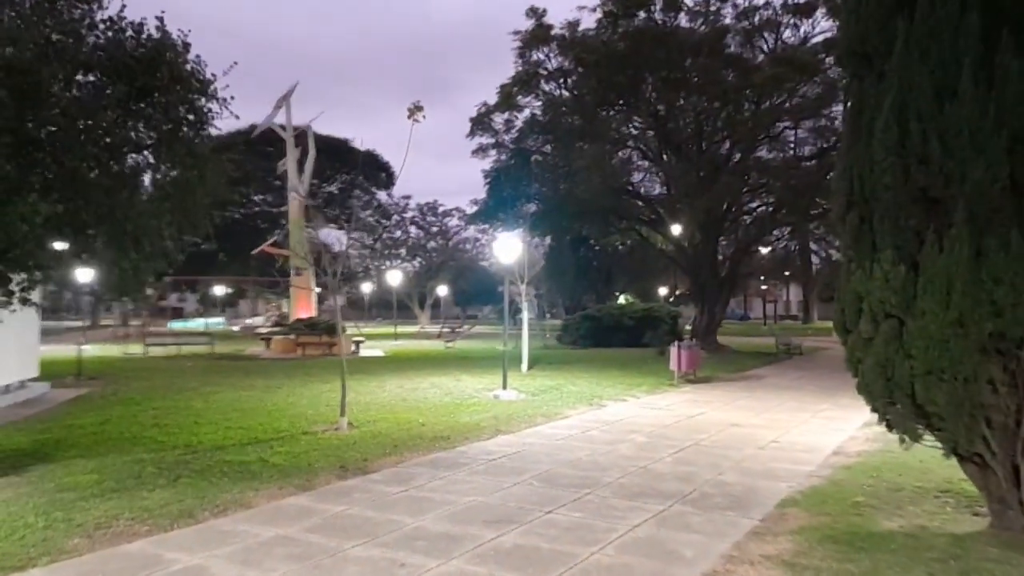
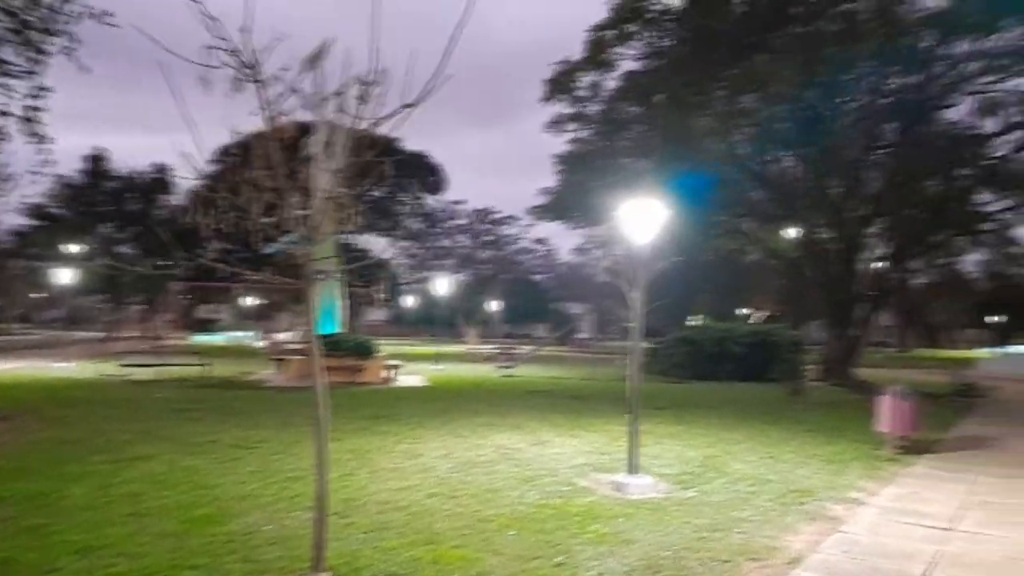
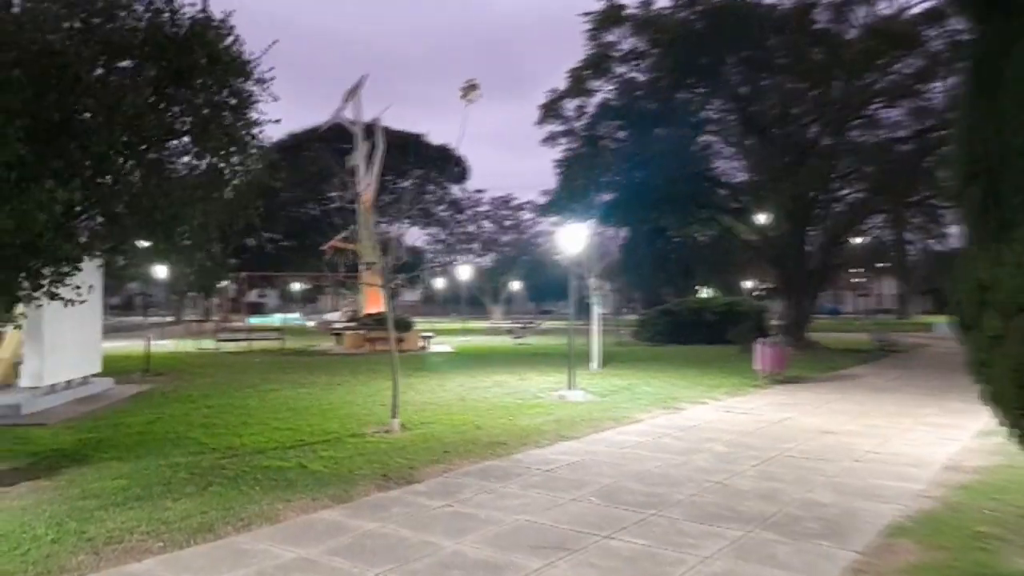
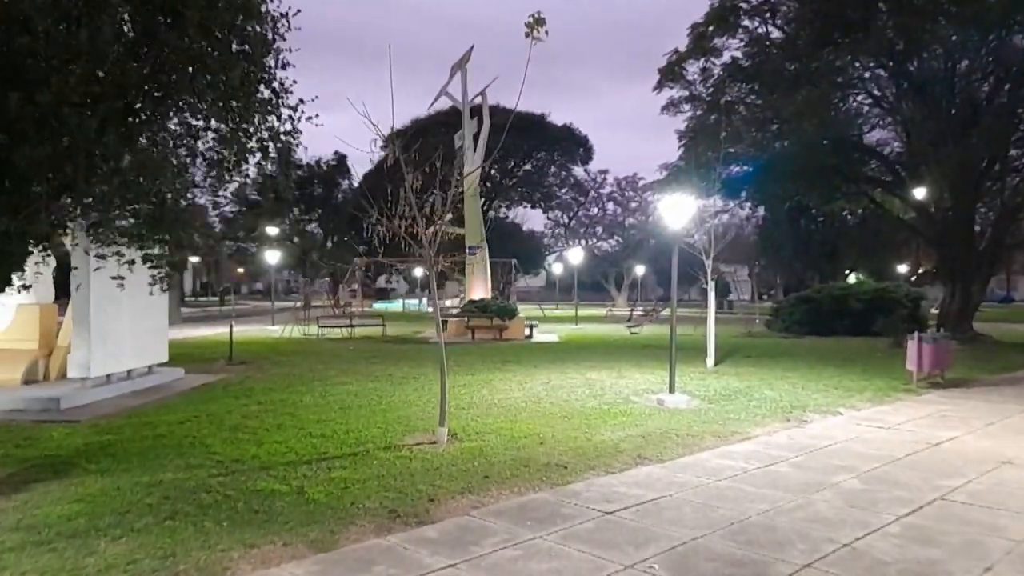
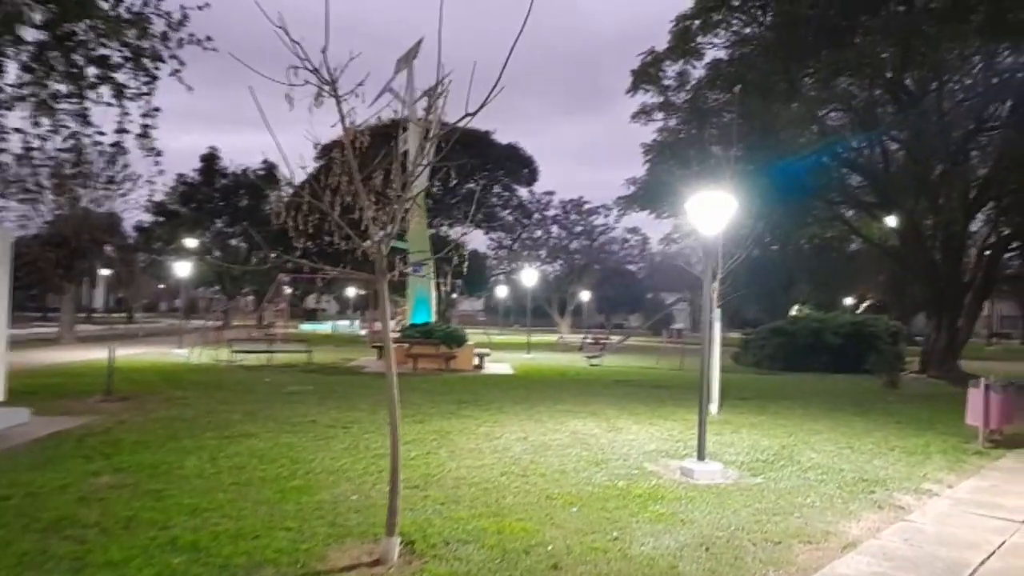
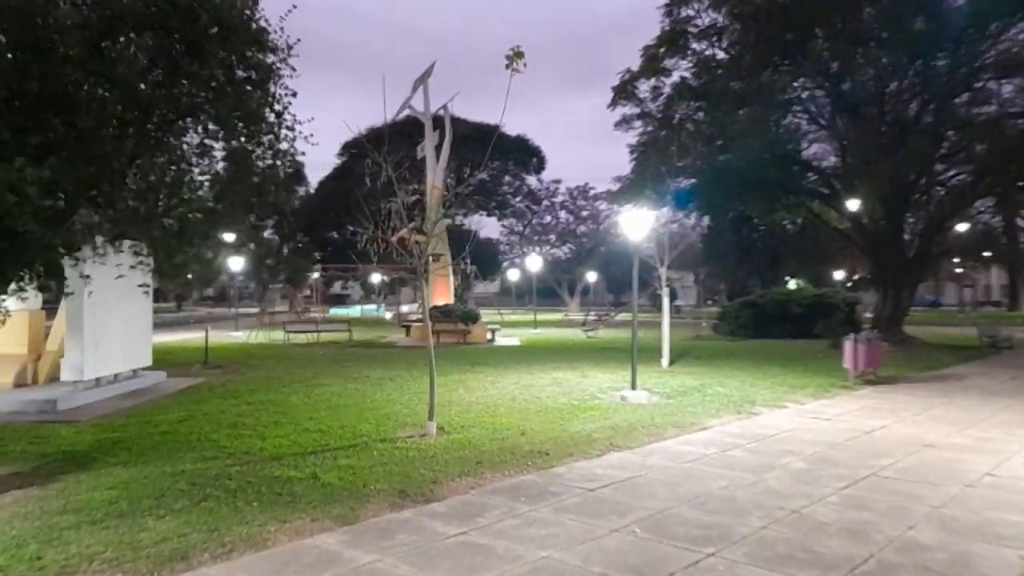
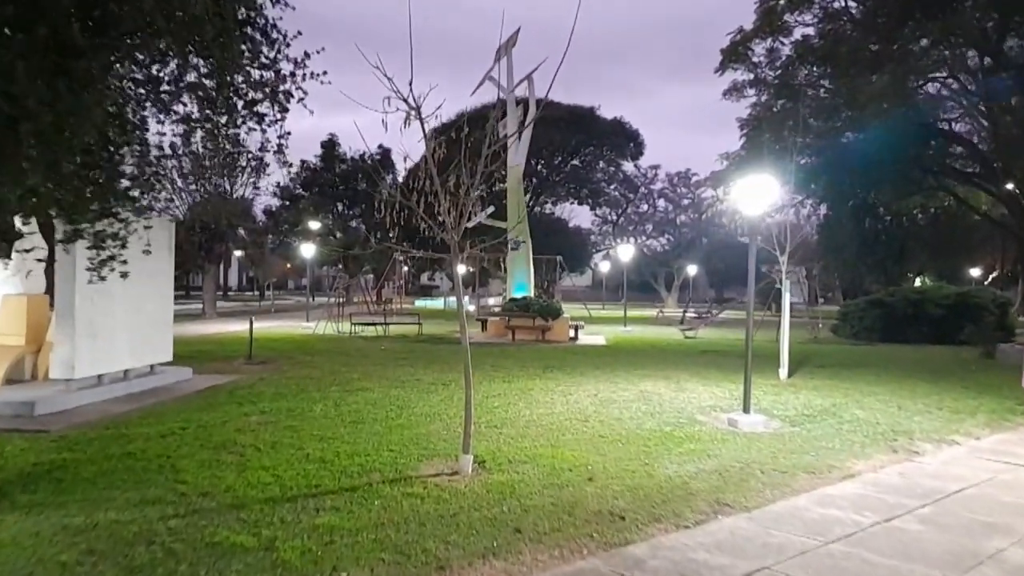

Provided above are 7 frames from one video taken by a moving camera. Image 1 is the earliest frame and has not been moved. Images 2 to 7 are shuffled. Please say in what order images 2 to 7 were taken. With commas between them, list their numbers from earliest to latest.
3, 6, 4, 7, 5, 2
